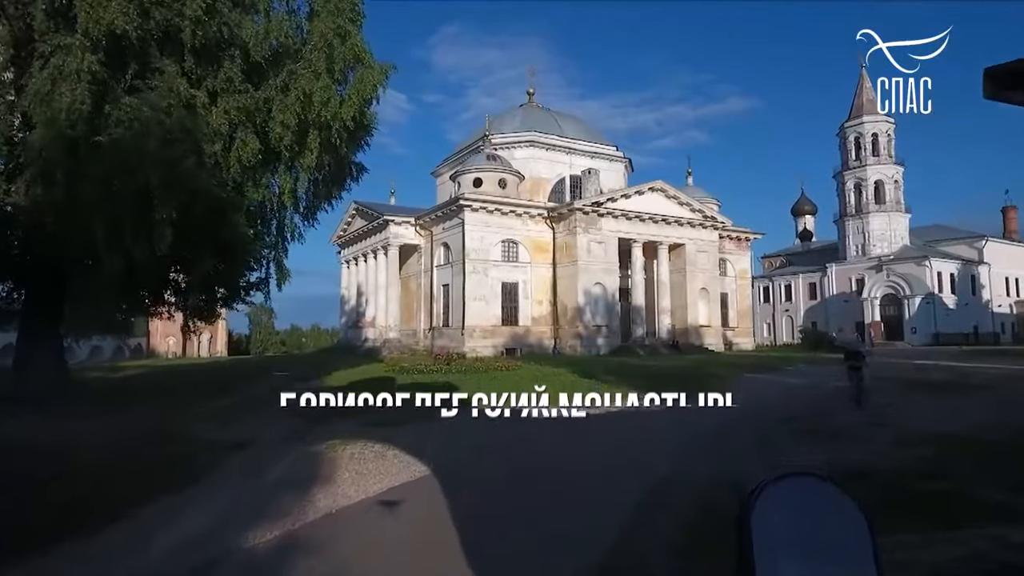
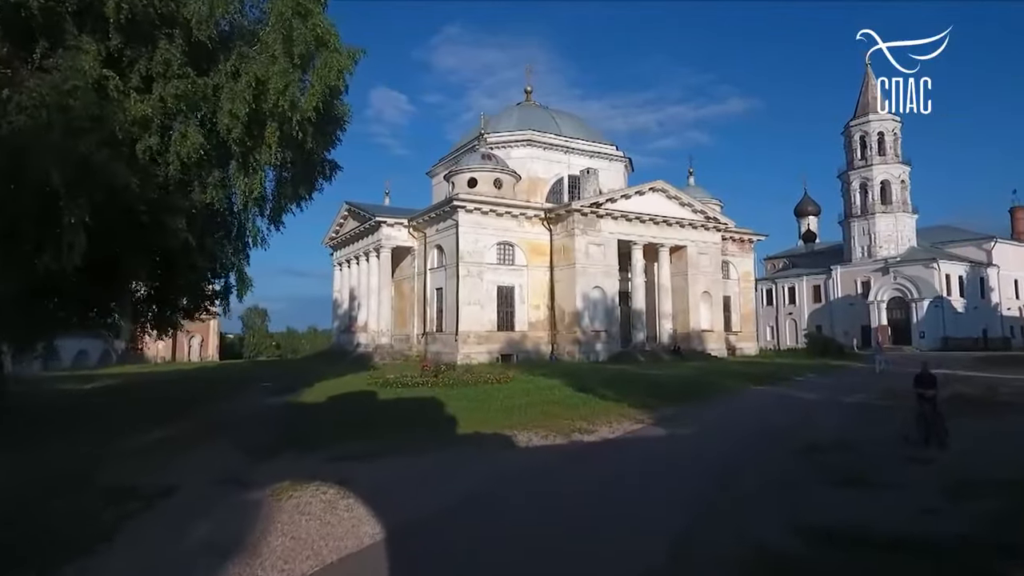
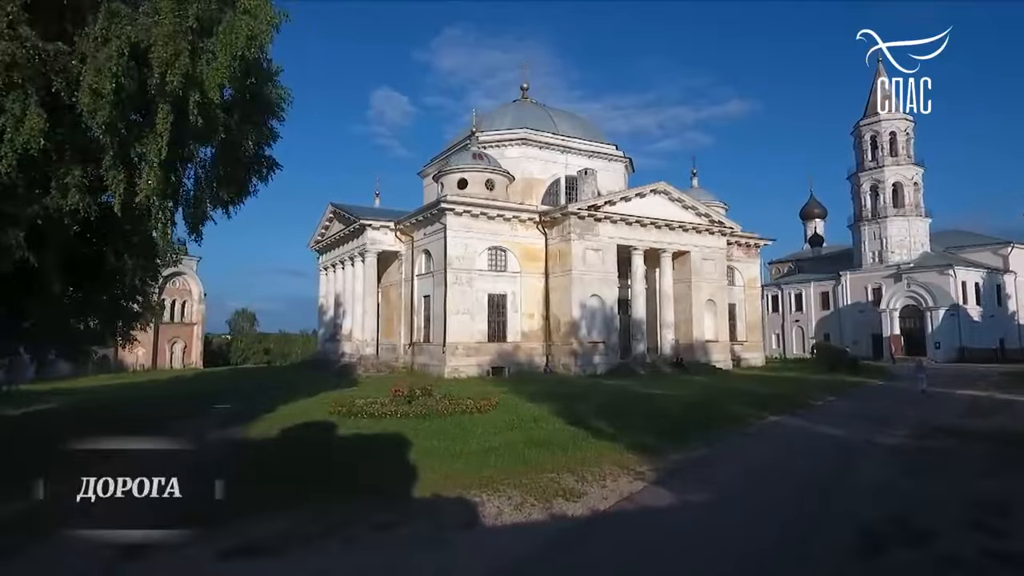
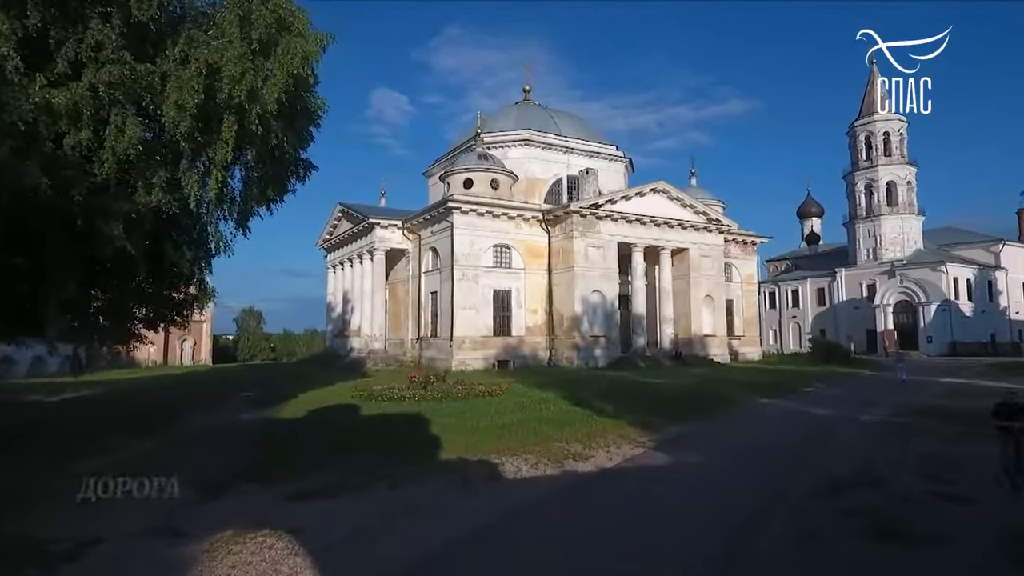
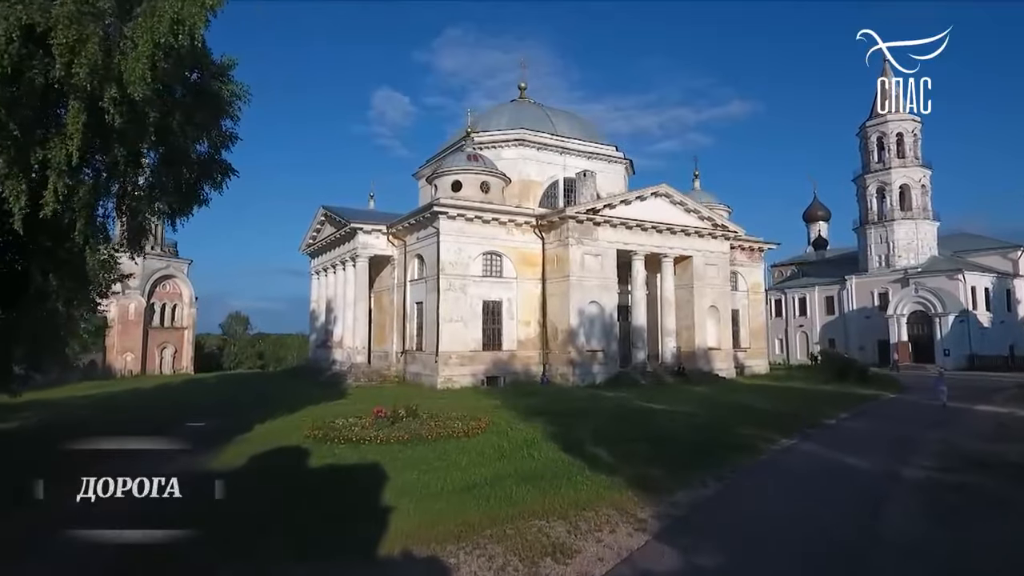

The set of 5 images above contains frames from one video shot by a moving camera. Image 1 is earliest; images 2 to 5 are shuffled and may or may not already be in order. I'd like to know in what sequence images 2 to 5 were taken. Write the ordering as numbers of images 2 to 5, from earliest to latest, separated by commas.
2, 4, 3, 5
